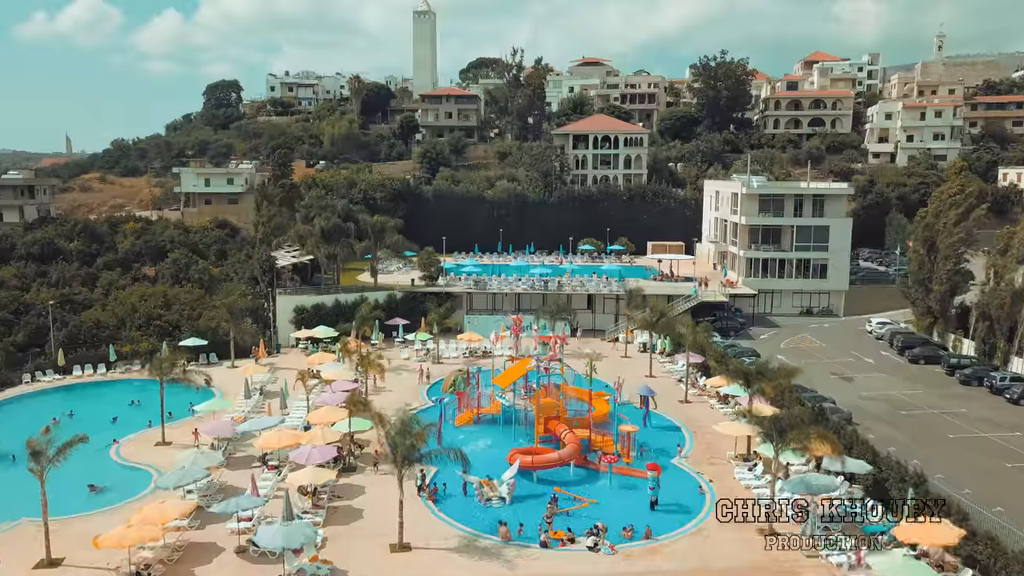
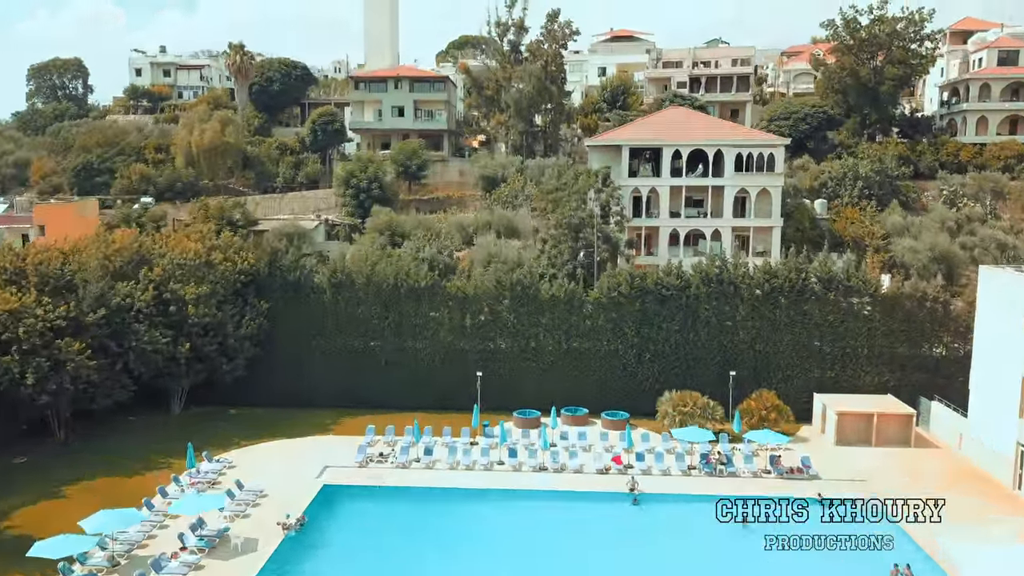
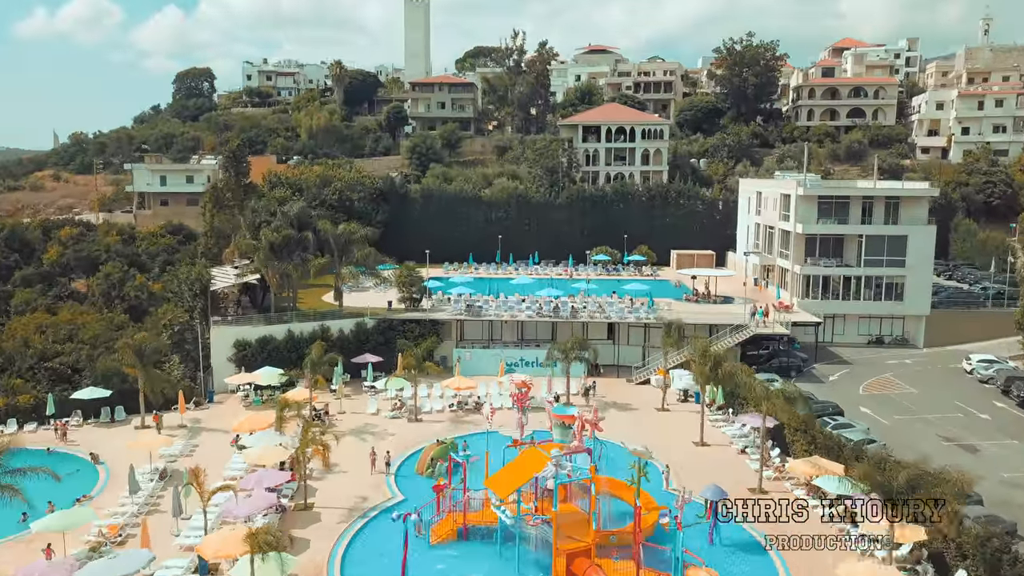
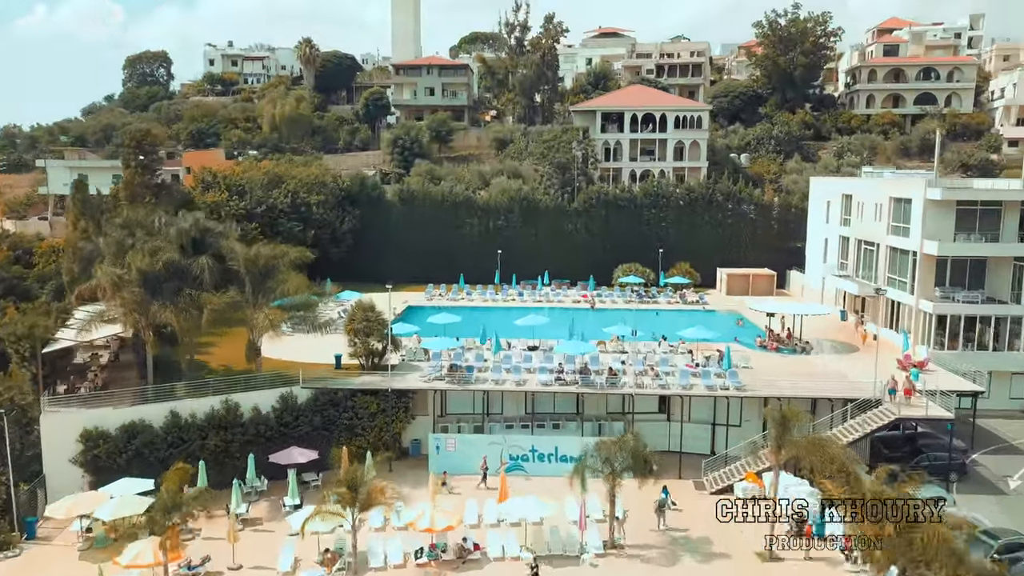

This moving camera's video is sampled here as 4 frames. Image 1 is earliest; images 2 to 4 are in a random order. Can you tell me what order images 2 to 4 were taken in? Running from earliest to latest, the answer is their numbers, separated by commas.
3, 4, 2
